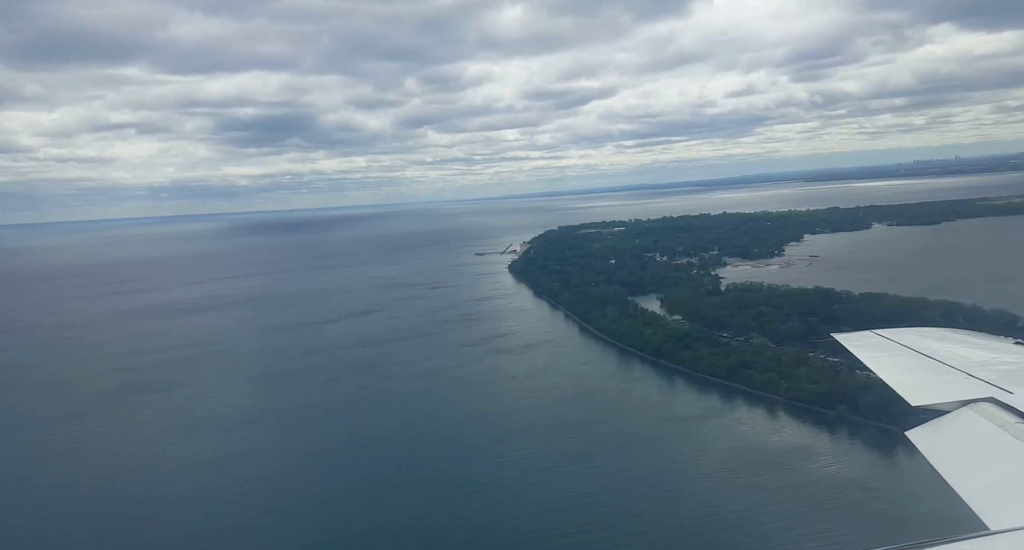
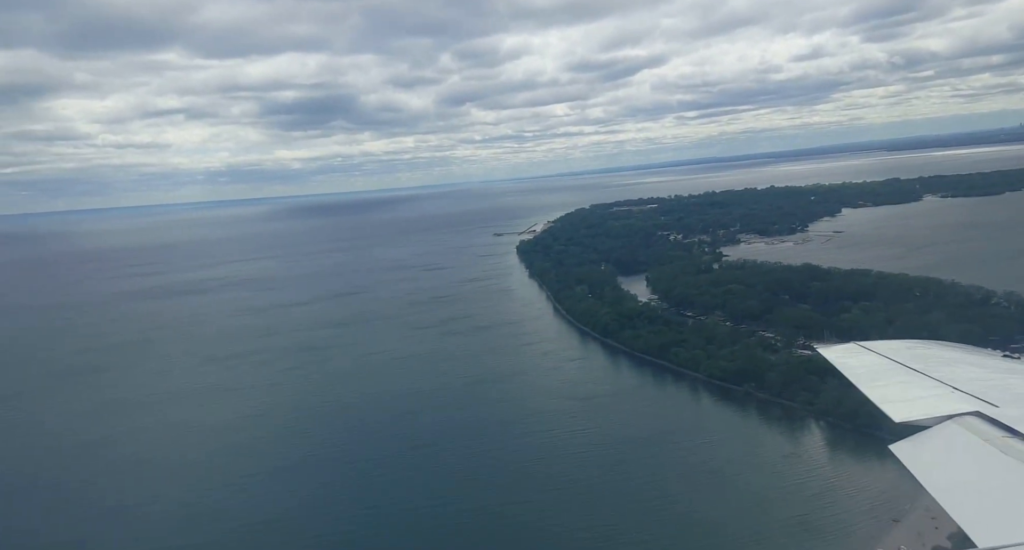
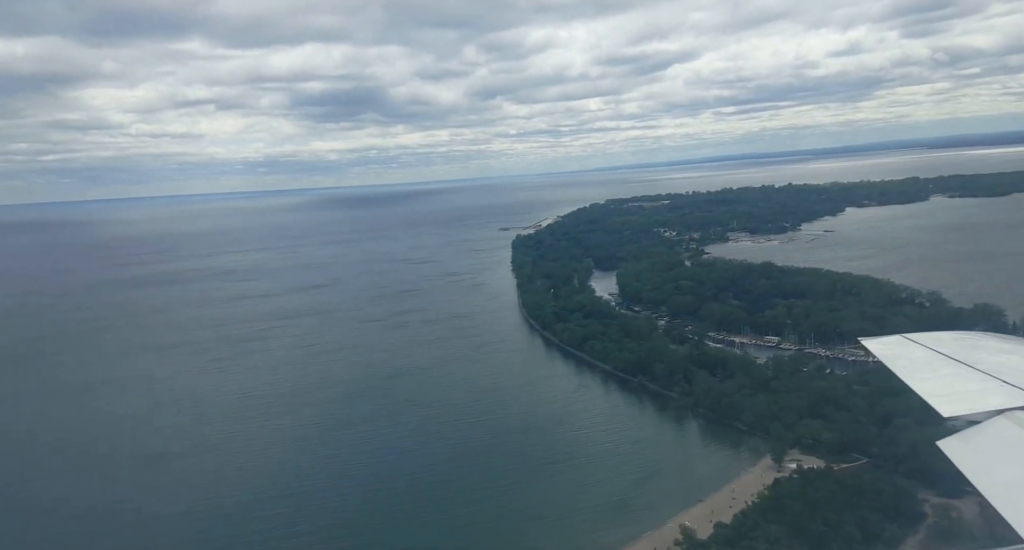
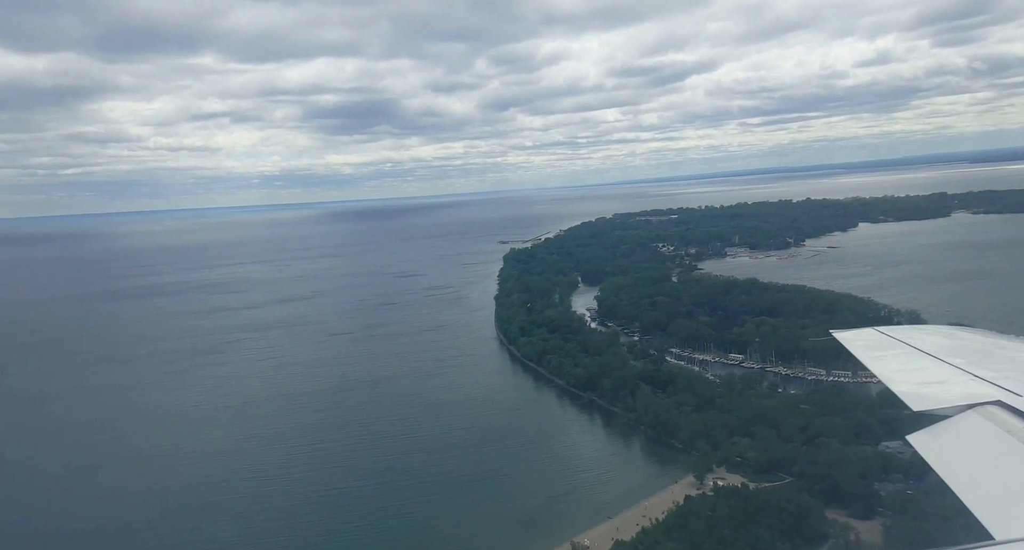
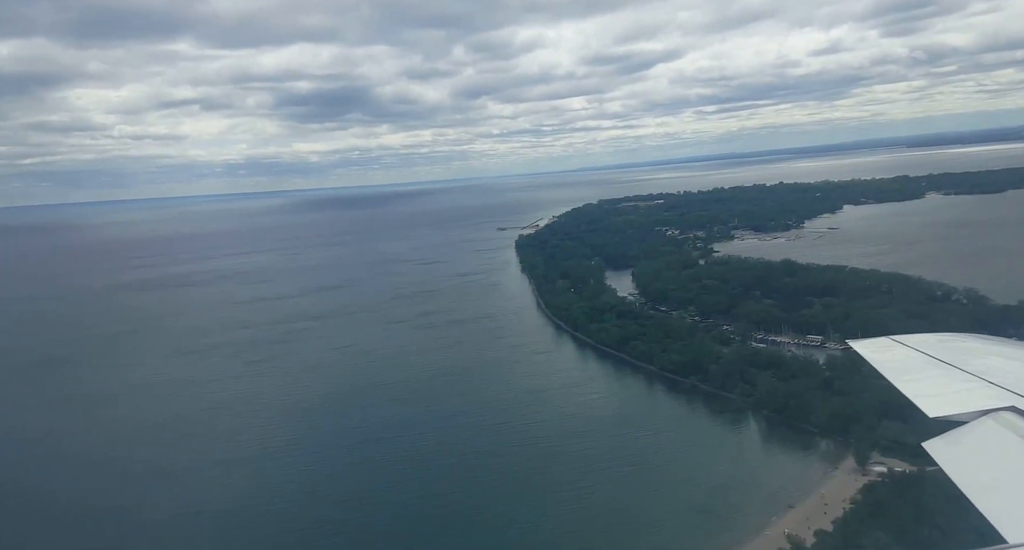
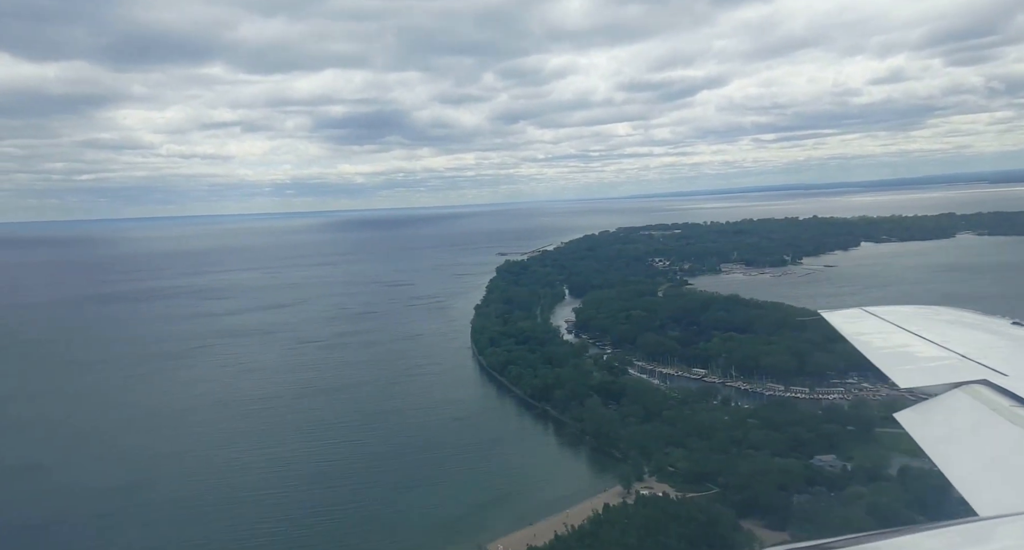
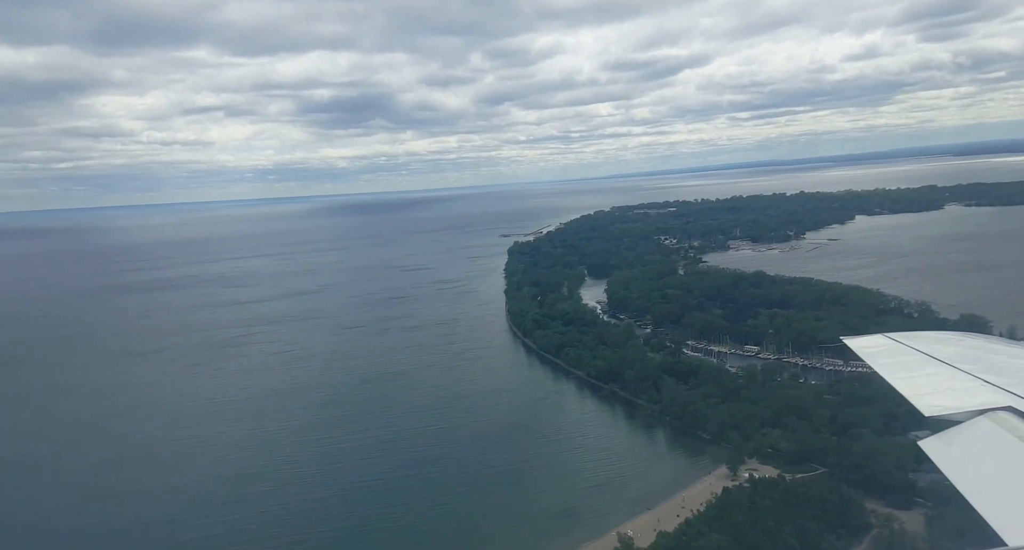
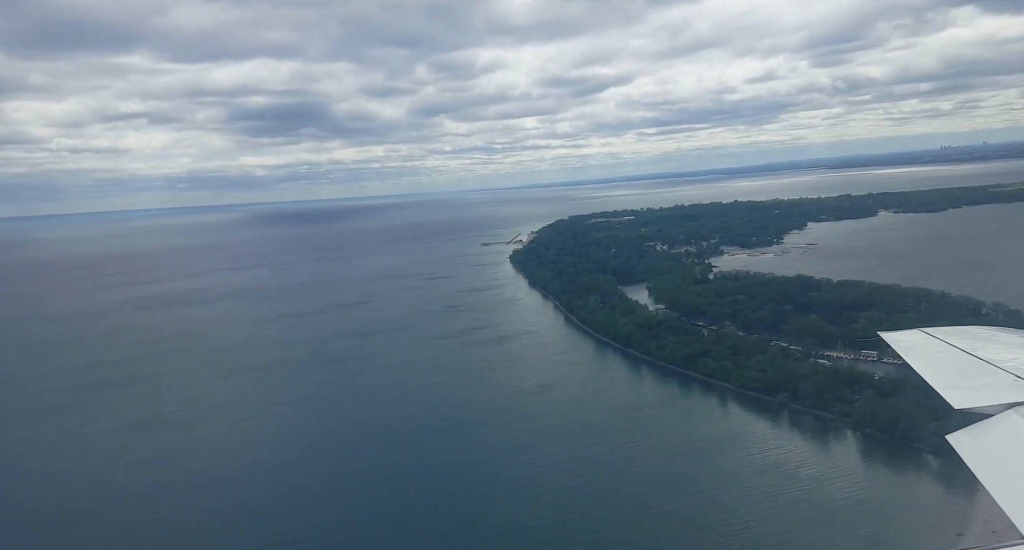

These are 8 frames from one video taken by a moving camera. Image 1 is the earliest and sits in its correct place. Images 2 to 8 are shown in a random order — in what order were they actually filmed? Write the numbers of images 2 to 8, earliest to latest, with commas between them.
8, 2, 5, 3, 7, 4, 6
